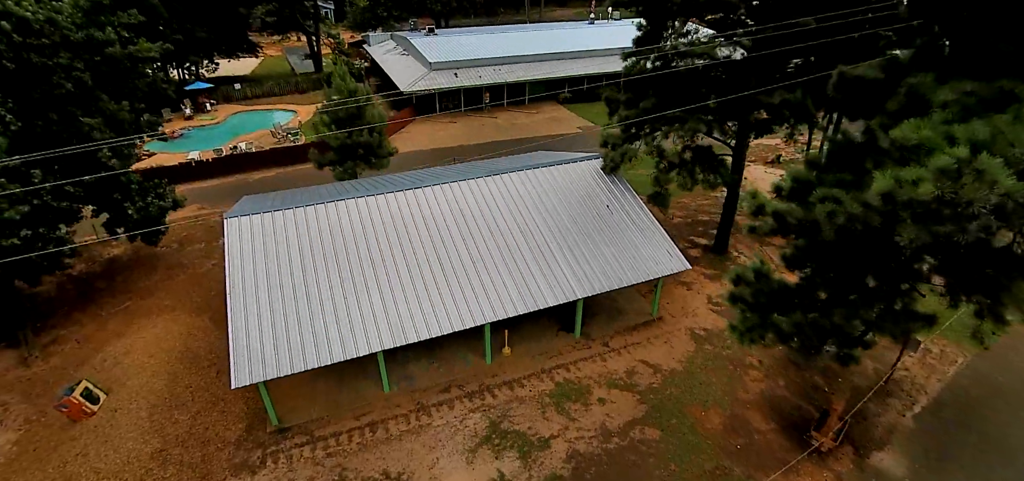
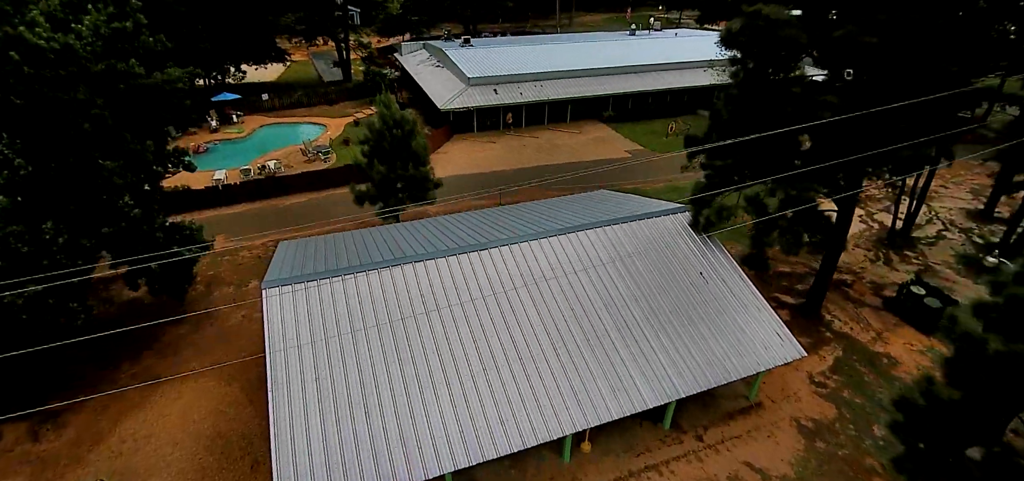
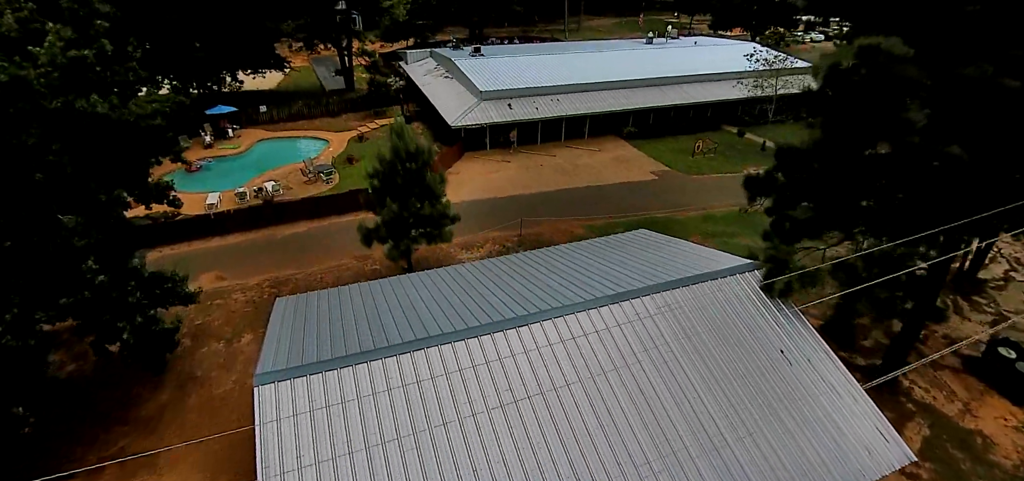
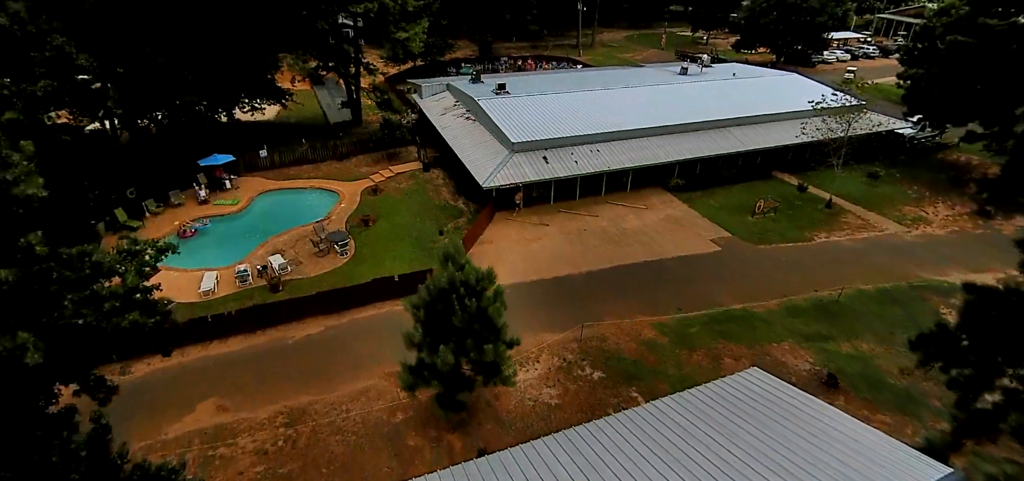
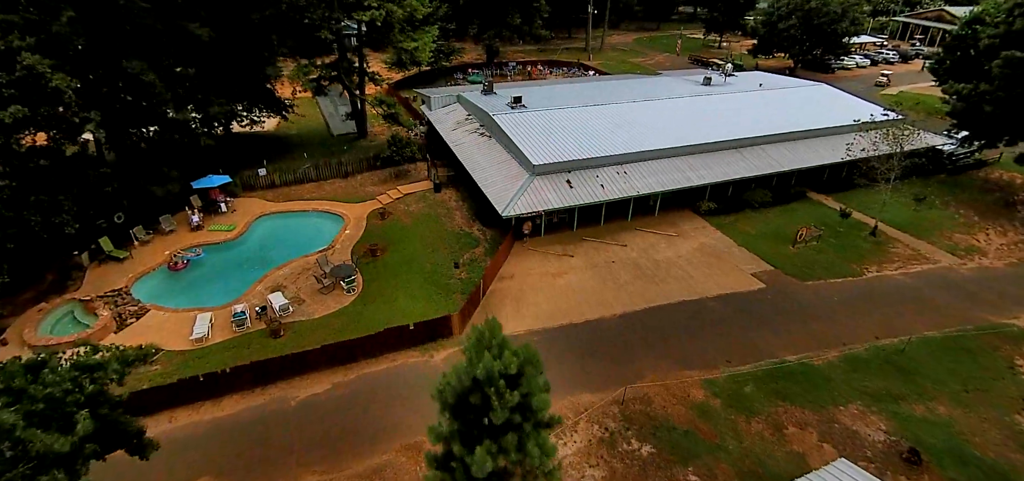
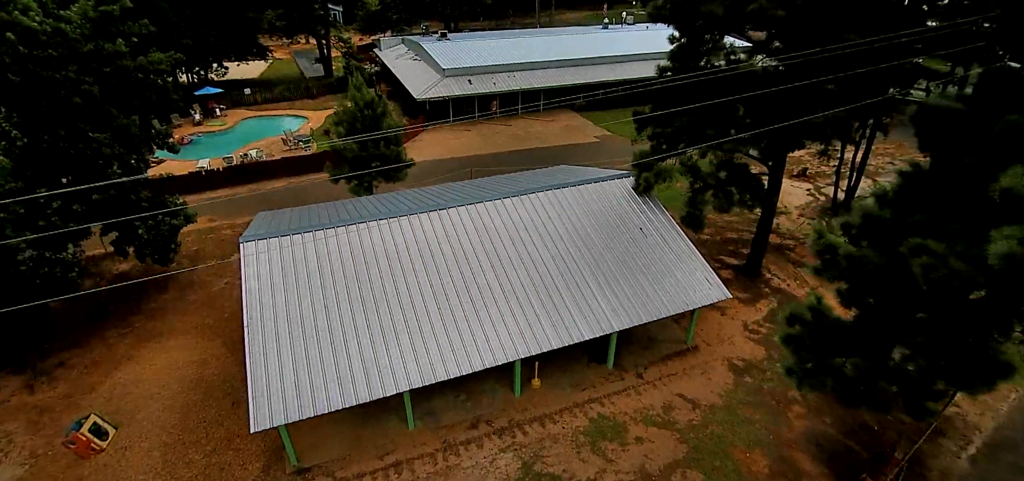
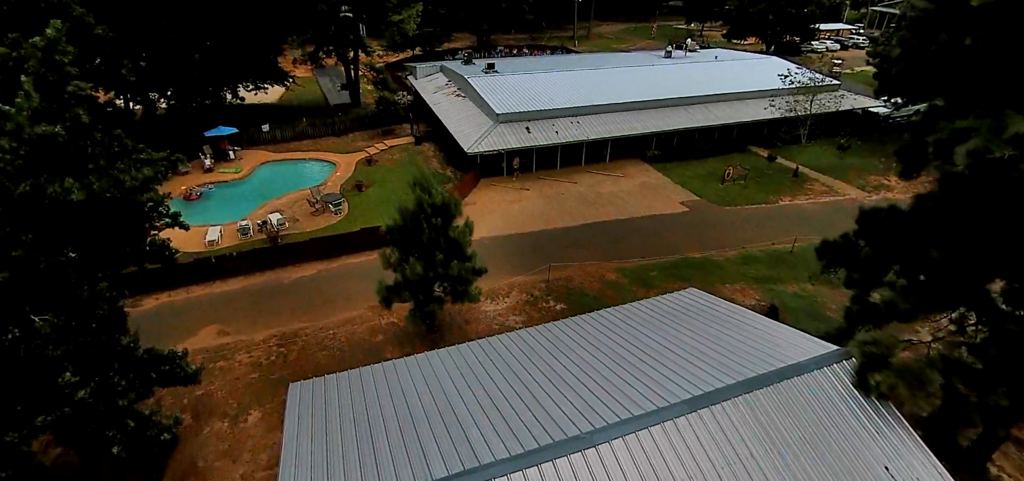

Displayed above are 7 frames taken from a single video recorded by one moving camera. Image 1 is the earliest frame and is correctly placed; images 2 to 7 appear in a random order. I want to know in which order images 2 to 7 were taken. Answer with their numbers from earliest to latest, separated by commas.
6, 2, 3, 7, 4, 5
